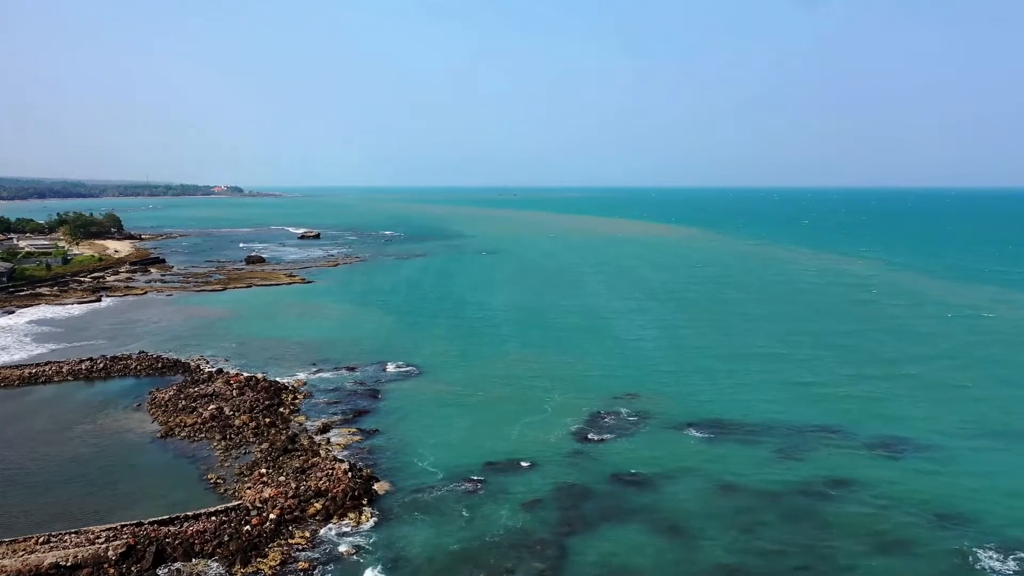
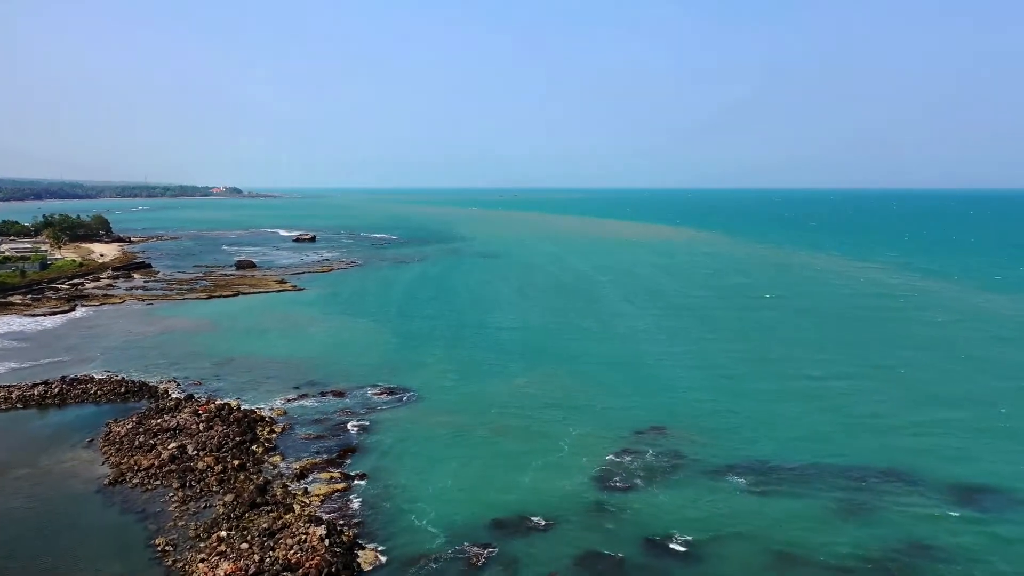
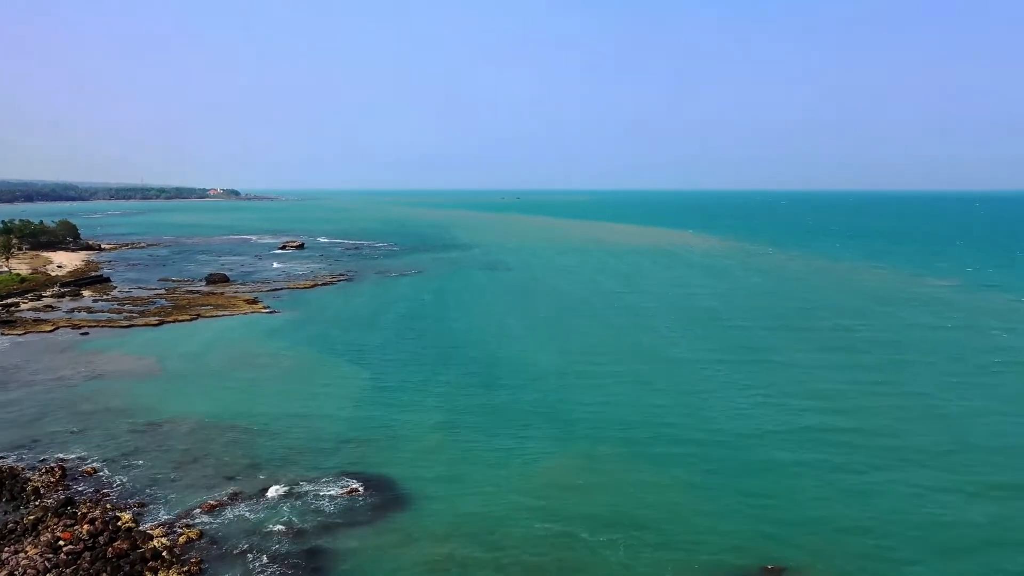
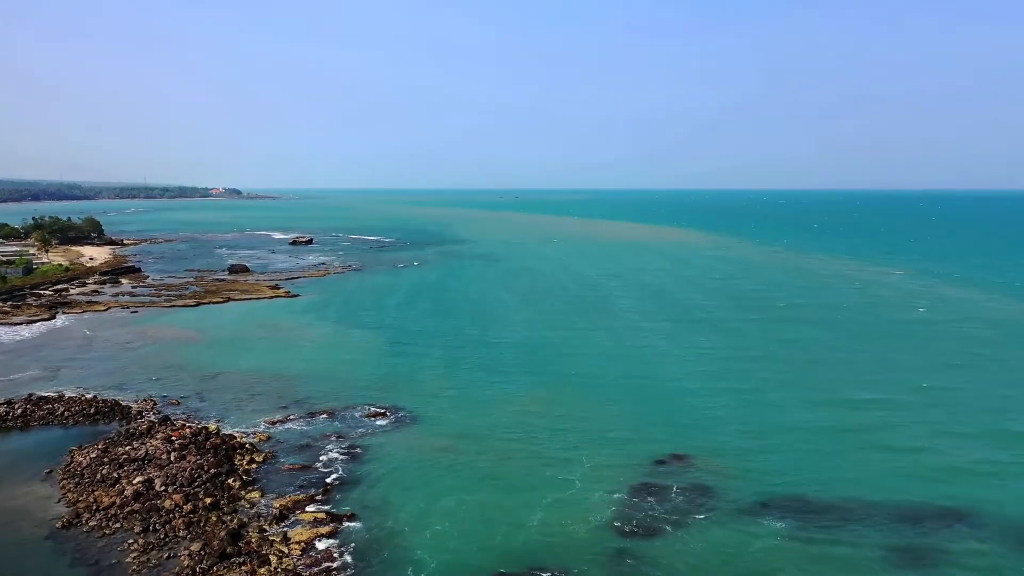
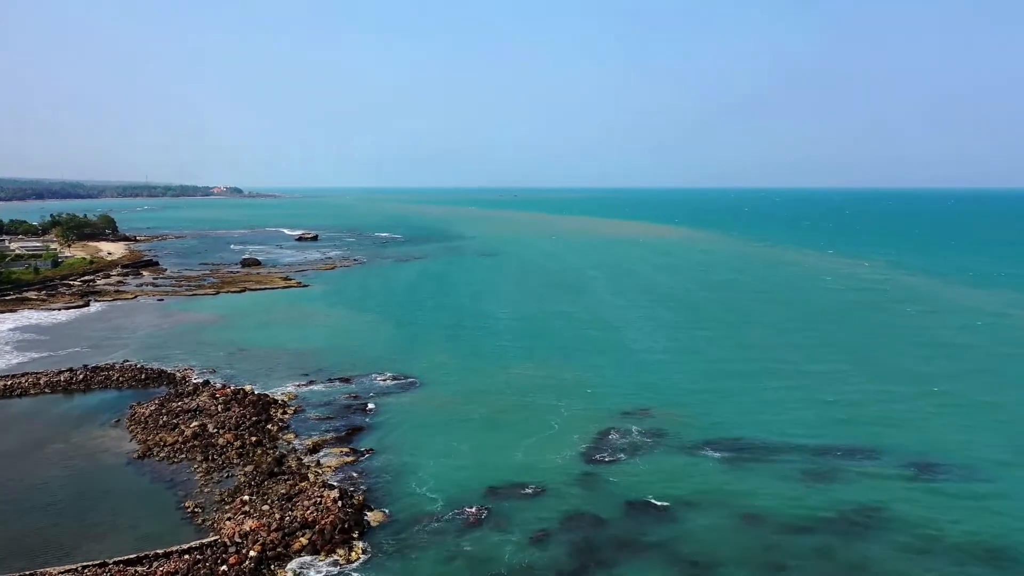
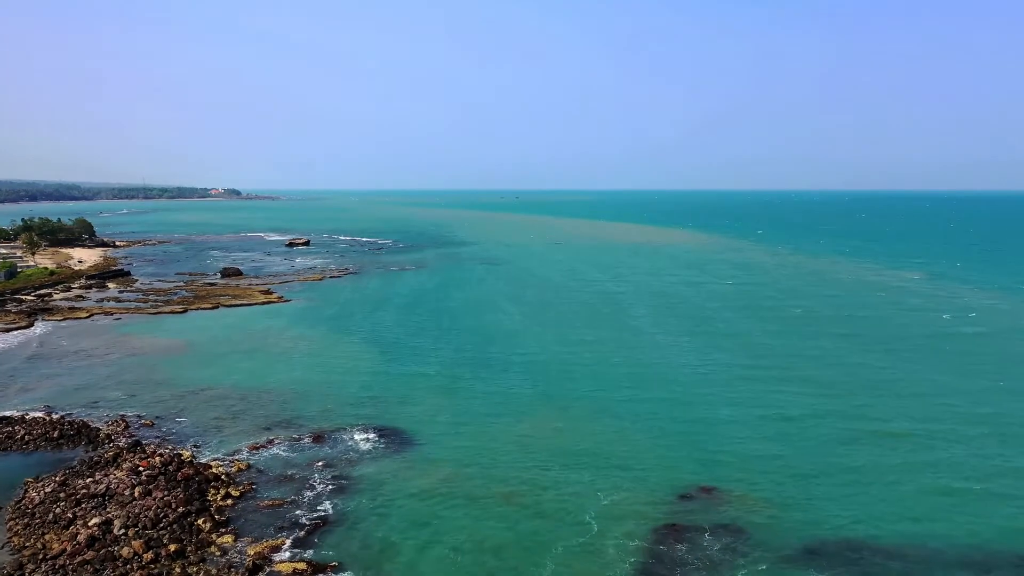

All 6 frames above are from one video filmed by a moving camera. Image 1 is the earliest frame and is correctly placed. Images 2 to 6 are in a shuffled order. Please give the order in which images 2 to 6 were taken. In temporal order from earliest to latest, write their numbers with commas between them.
5, 2, 4, 6, 3
